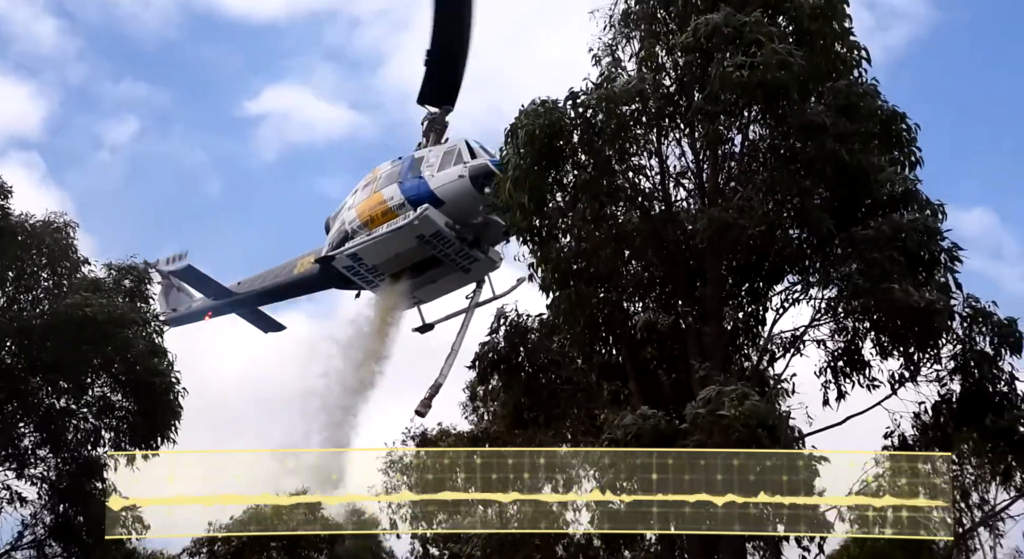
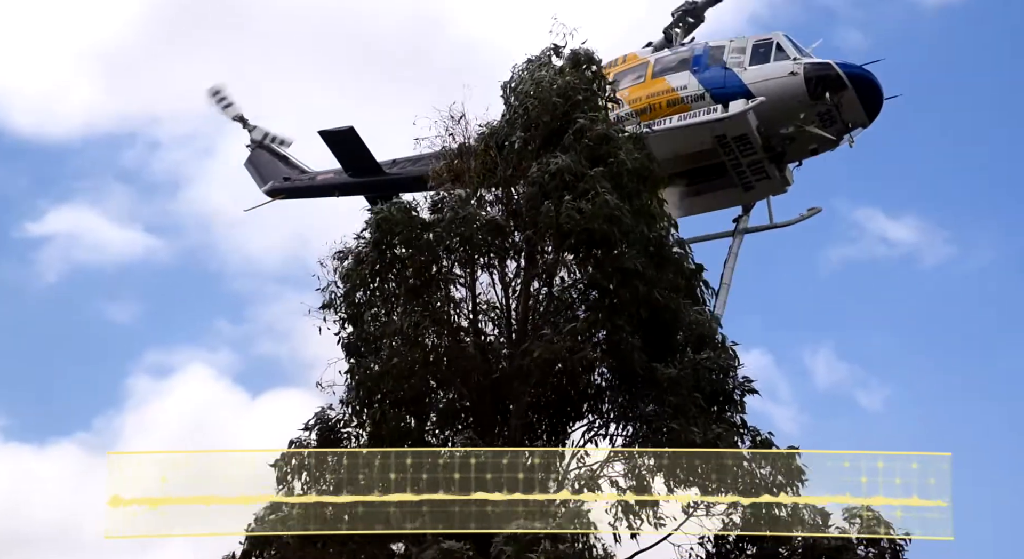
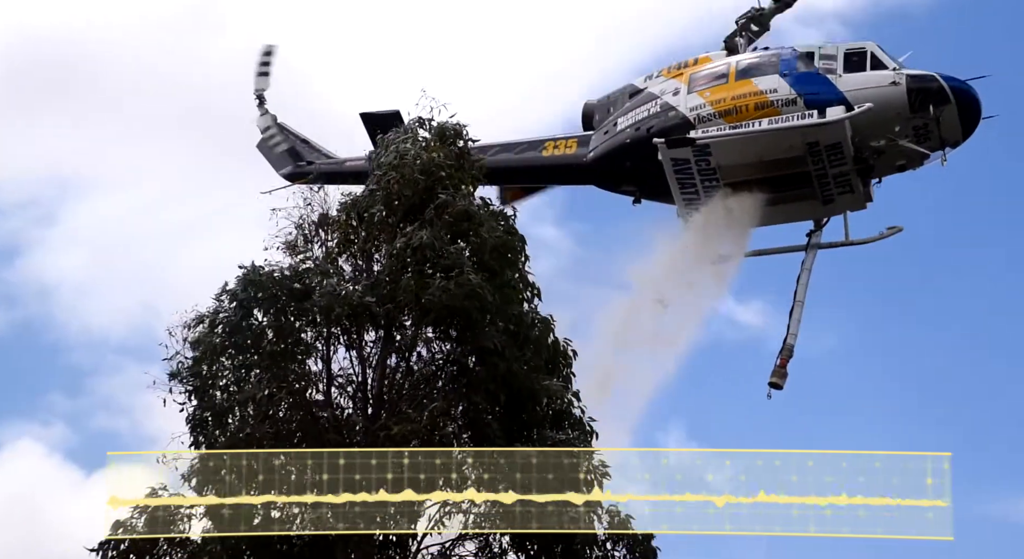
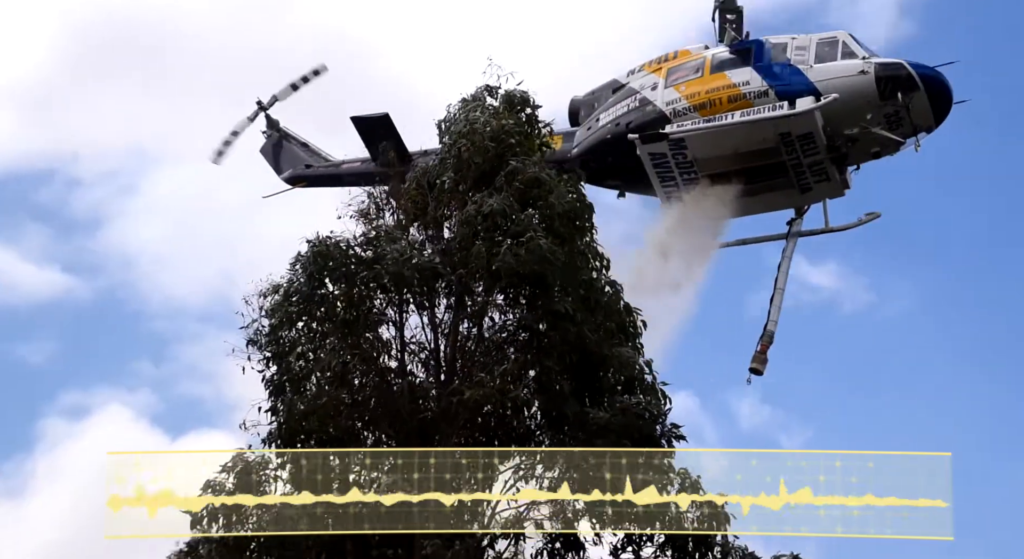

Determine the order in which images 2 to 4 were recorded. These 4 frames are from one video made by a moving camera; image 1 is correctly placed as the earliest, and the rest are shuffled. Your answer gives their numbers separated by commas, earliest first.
2, 4, 3
